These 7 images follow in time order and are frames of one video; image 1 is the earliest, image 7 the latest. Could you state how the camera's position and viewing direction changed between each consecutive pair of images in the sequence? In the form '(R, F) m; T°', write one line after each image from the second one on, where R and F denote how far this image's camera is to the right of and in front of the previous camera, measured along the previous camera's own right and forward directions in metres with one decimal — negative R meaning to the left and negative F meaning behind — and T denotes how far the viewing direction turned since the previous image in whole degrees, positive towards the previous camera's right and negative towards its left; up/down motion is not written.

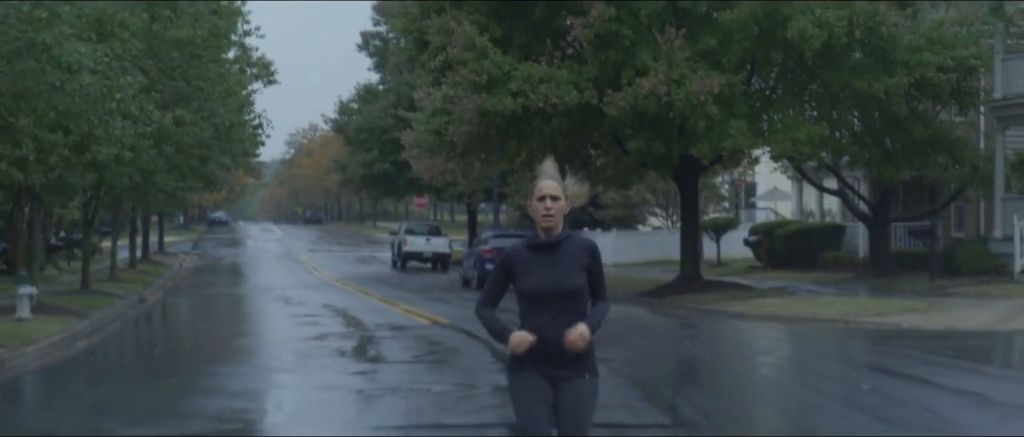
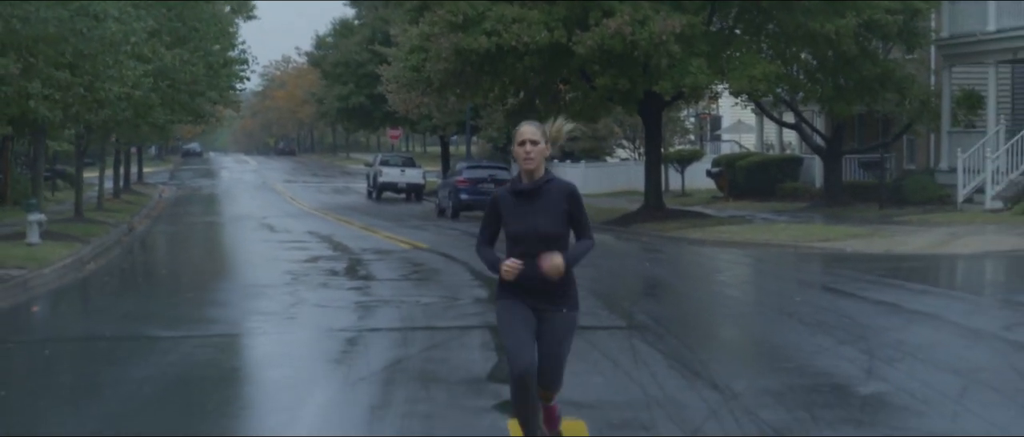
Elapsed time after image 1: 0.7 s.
(-0.1, -1.6) m; +1°
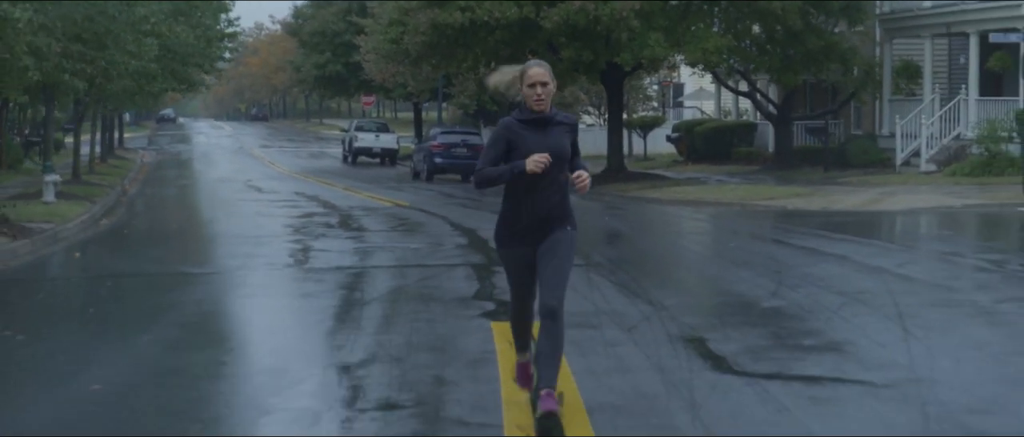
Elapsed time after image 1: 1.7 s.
(-0.1, -2.2) m; +1°
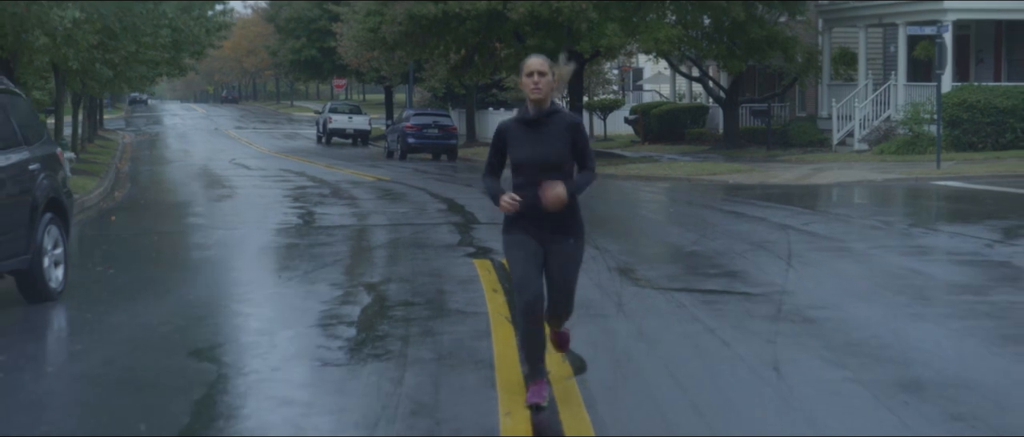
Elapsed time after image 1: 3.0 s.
(-0.1, -2.7) m; +1°
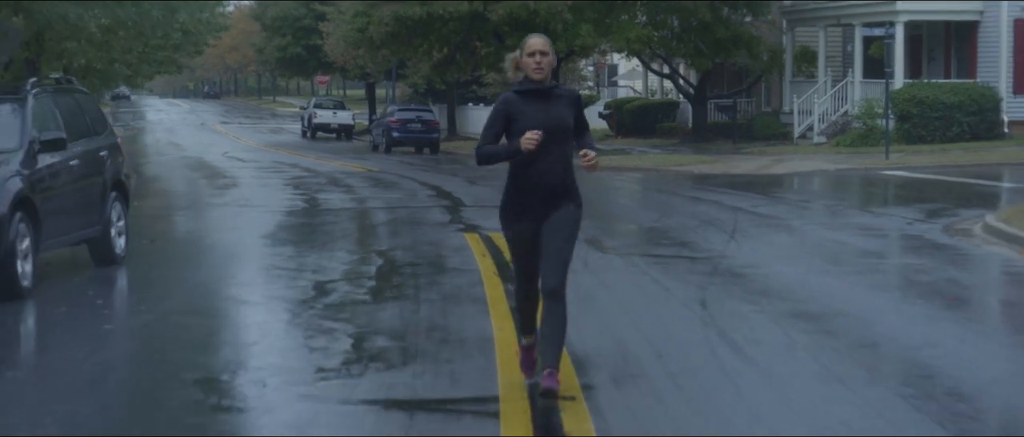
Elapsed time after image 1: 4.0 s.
(-0.1, -2.0) m; +1°
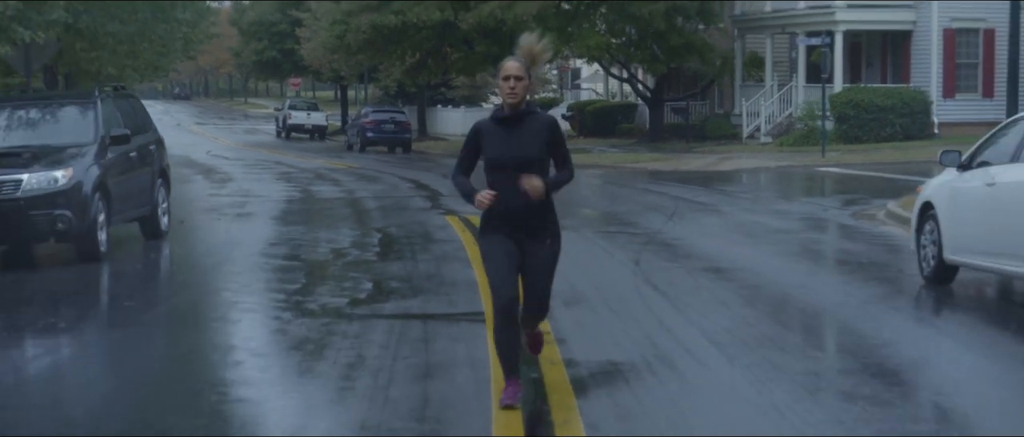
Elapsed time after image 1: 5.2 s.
(-0.1, -2.6) m; +1°
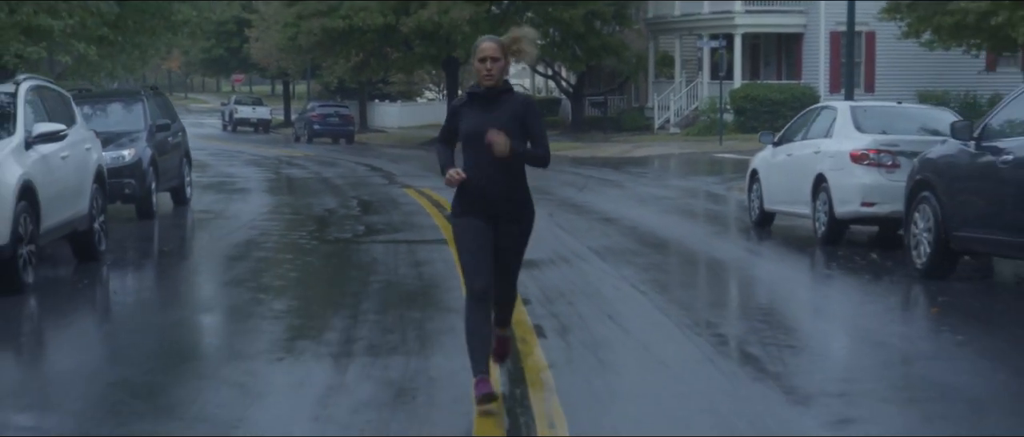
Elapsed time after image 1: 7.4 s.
(-0.2, -4.3) m; +2°
